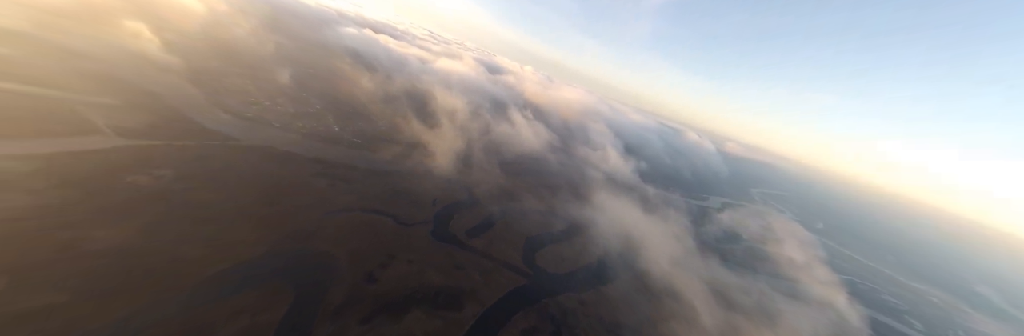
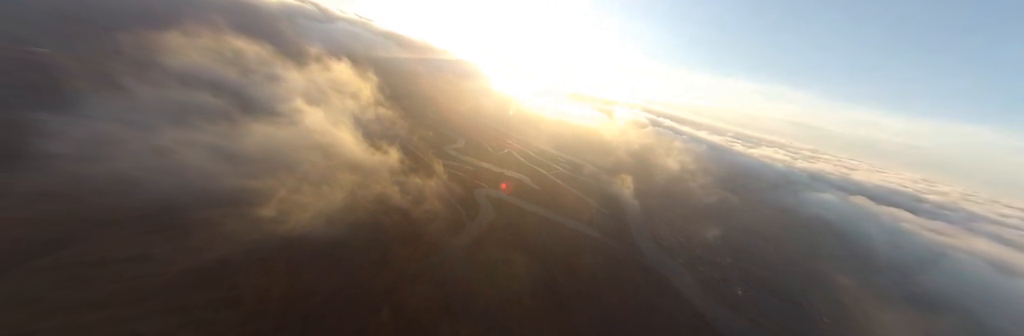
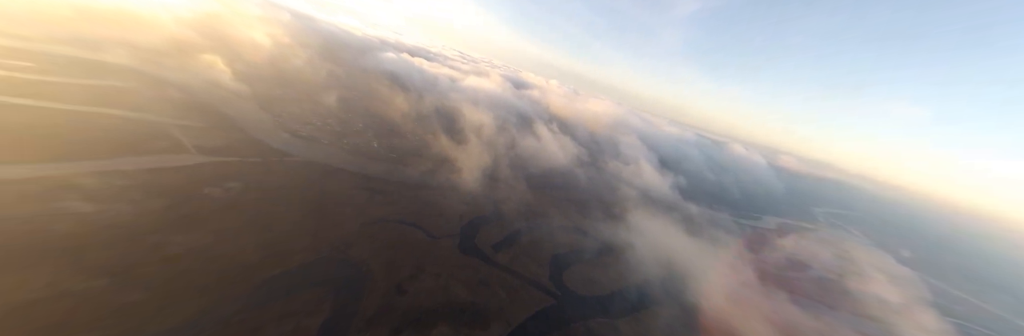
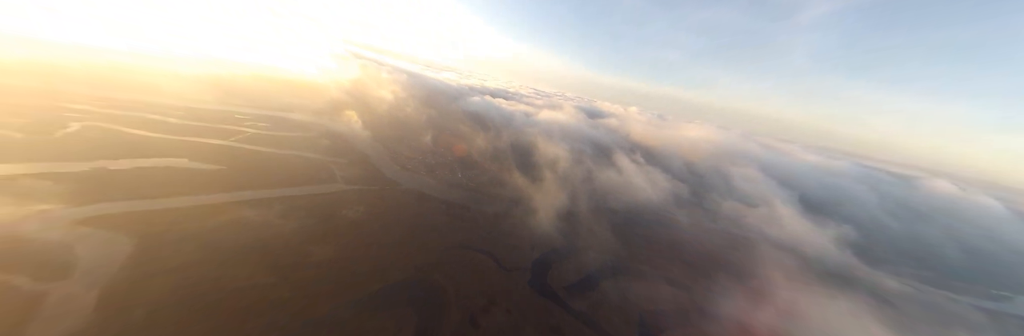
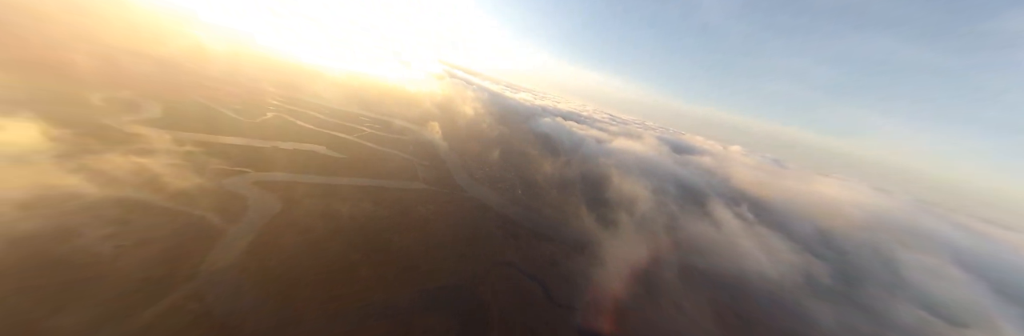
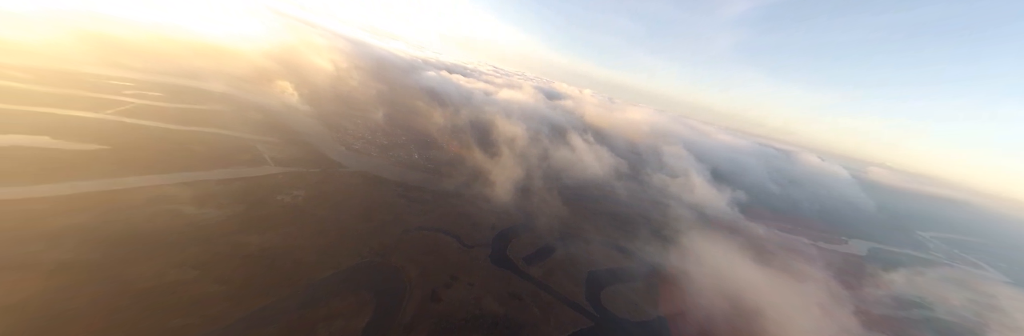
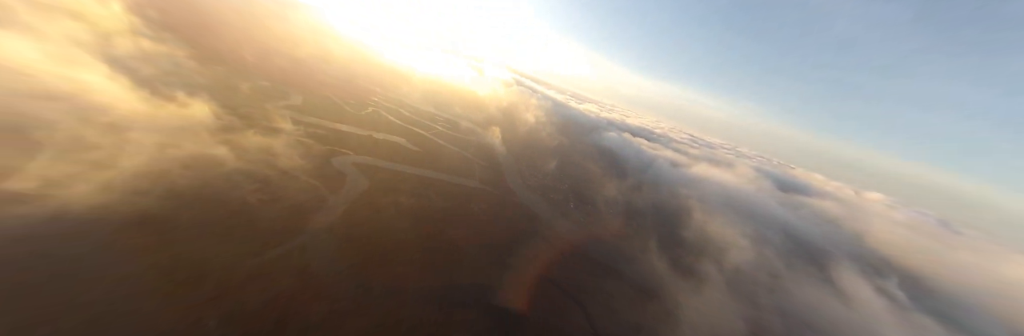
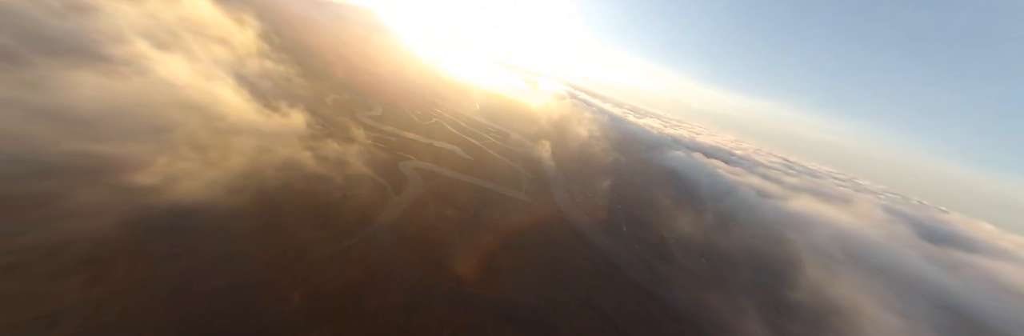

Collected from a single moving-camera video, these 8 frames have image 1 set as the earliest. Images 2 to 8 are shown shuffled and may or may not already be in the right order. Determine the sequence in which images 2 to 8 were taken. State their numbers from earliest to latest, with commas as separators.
3, 6, 4, 5, 7, 8, 2
